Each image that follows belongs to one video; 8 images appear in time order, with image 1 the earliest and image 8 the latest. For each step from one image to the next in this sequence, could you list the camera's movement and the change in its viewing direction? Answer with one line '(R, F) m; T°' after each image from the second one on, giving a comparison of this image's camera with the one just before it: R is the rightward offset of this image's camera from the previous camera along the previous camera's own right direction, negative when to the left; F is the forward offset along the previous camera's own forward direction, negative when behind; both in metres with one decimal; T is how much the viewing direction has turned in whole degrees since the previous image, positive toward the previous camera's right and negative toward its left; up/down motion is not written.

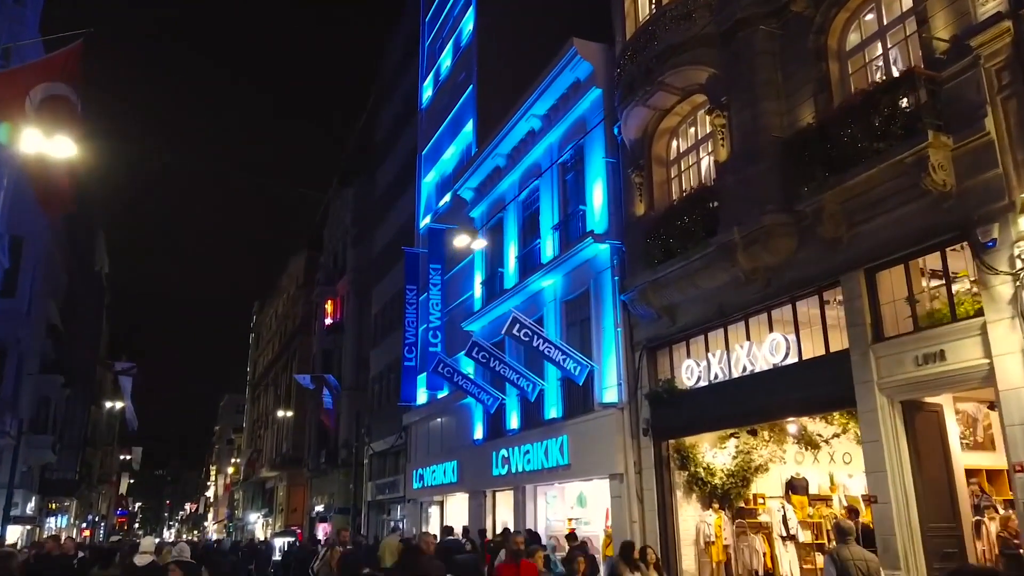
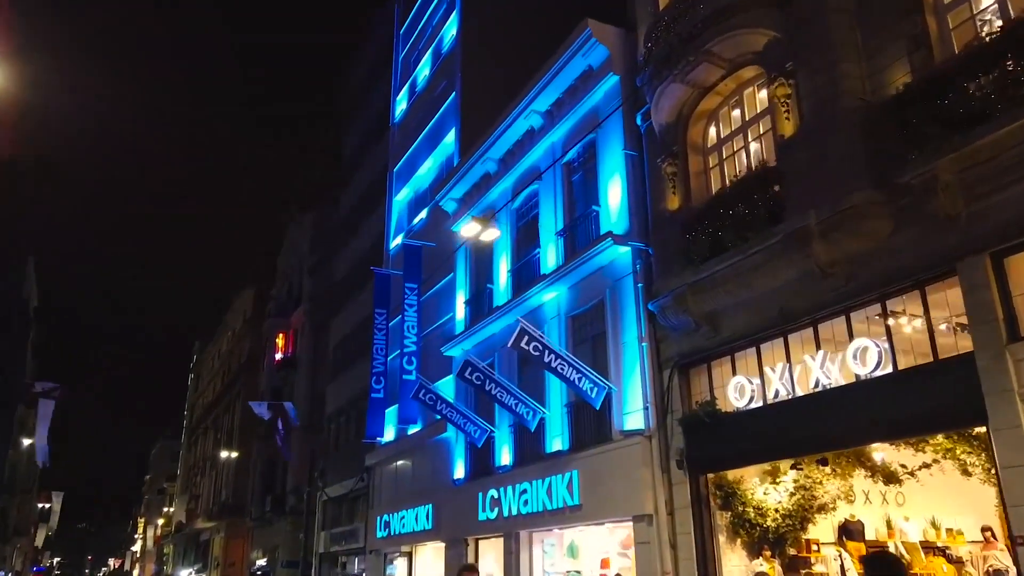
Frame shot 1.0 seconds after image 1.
(-1.0, +2.4) m; +4°
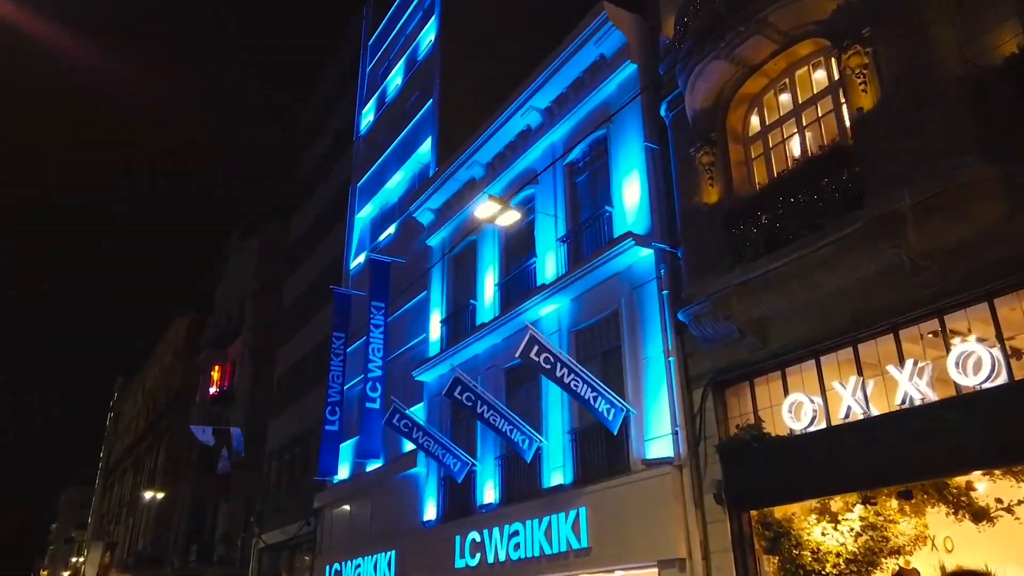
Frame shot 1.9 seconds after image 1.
(-1.0, +2.0) m; +4°
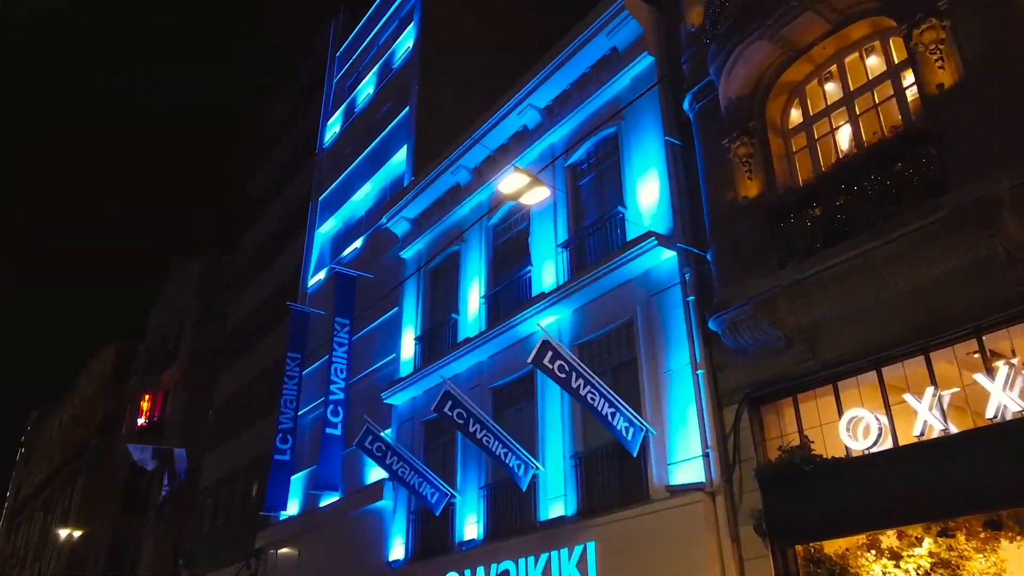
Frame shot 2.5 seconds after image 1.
(-0.9, +1.5) m; +4°
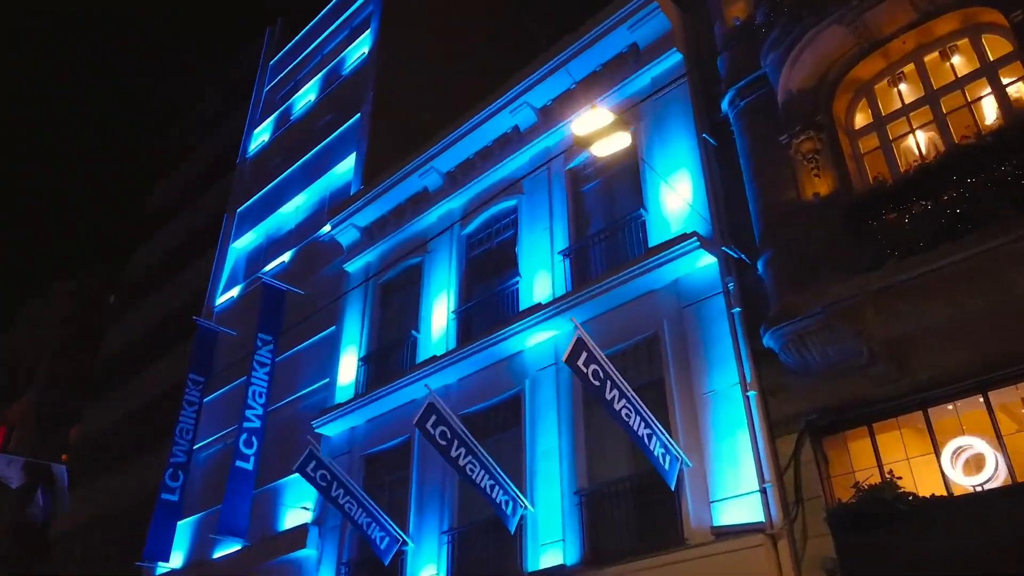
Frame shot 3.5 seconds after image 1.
(-1.5, +2.0) m; +8°
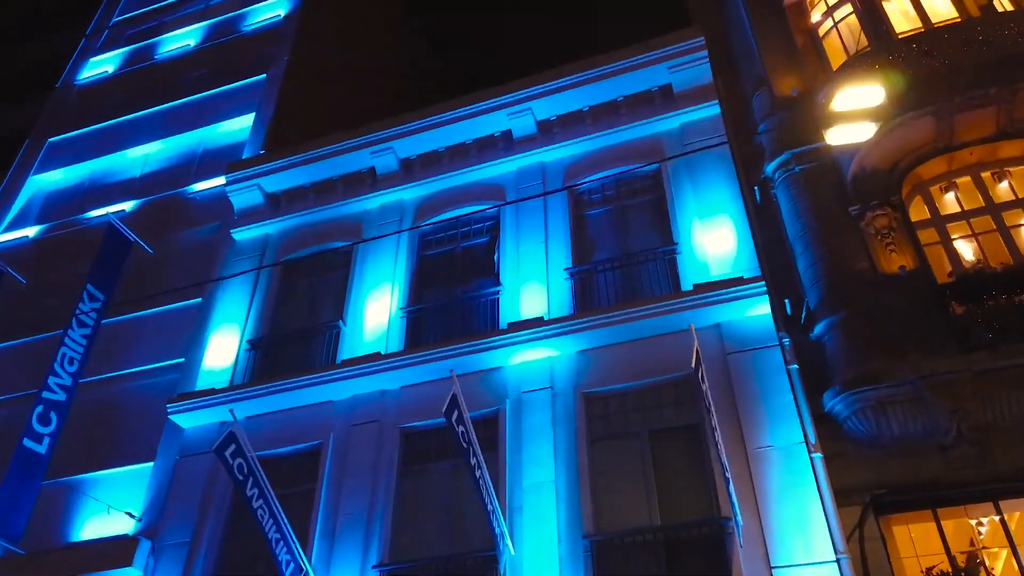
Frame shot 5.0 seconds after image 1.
(-3.3, +2.2) m; +19°
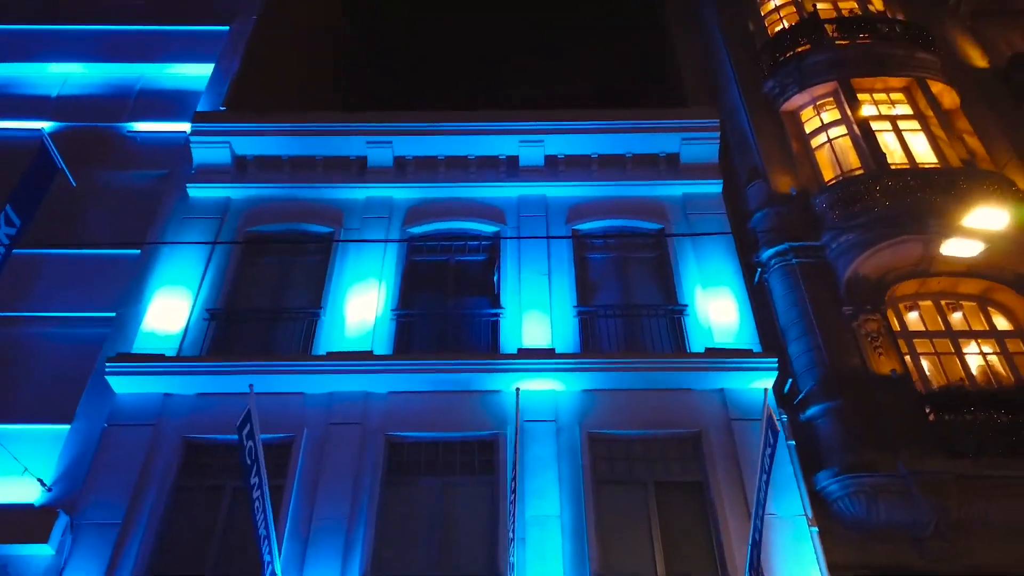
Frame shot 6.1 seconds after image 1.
(-2.7, +0.5) m; +14°
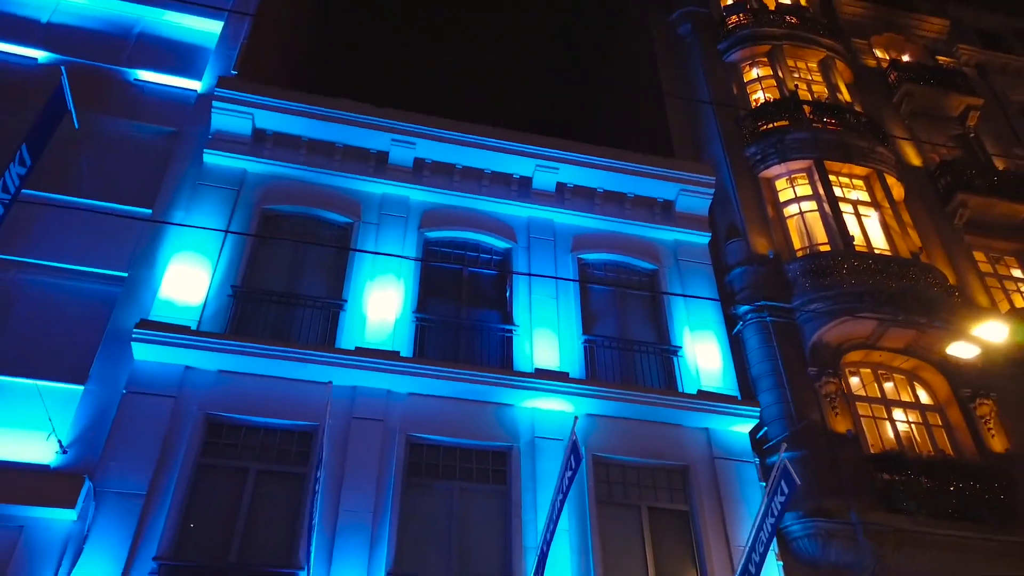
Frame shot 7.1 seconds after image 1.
(-2.3, -0.4) m; +10°
